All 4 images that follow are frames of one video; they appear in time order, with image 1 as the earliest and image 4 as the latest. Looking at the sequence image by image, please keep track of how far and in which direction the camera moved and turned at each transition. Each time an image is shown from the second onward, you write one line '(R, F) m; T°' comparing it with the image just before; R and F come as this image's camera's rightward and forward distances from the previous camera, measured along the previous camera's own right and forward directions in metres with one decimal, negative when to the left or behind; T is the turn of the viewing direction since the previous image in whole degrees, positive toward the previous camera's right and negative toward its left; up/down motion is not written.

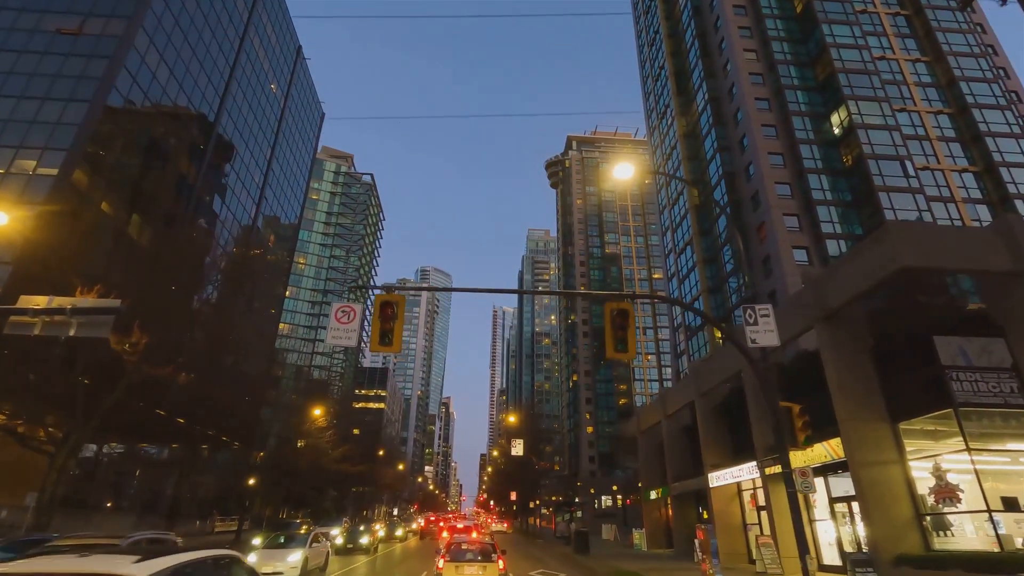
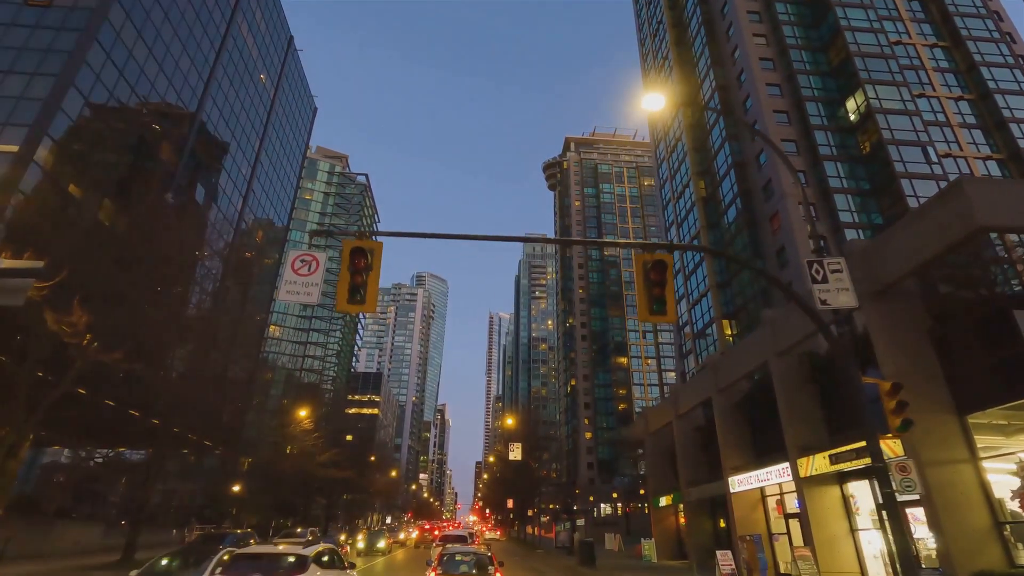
(-0.2, +2.6) m; 0°
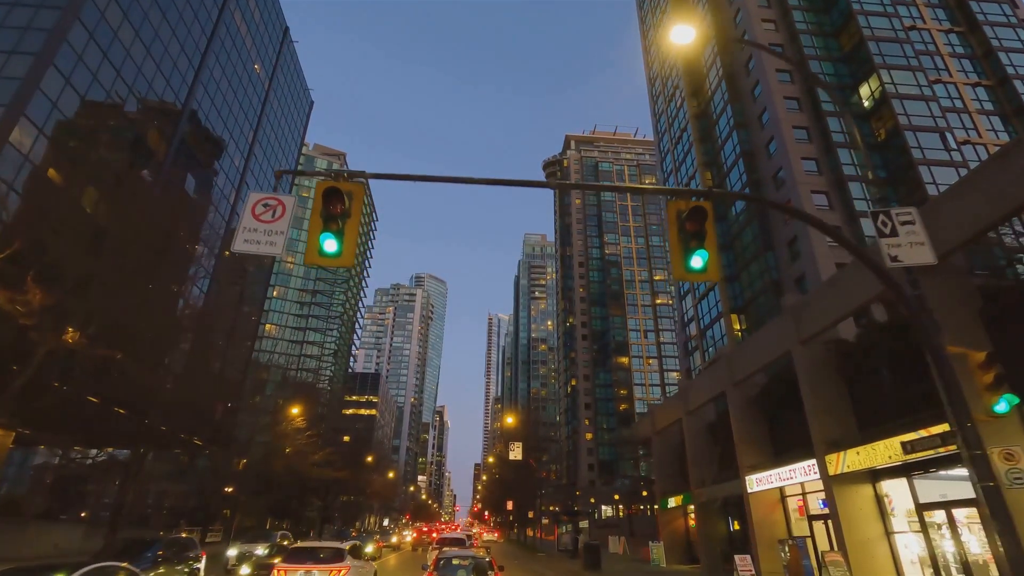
(-0.1, +1.6) m; 0°
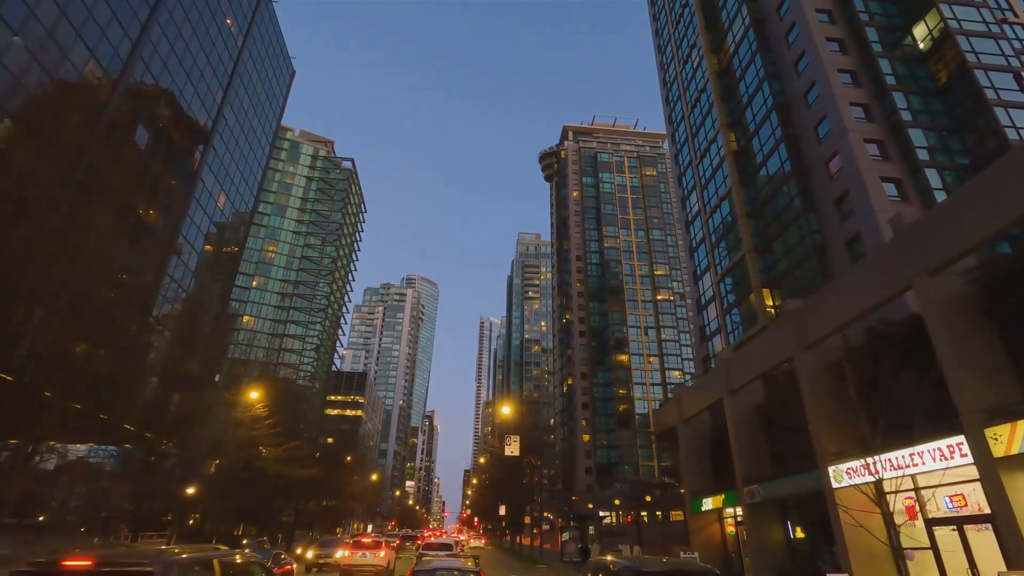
(-0.4, +5.9) m; +1°
